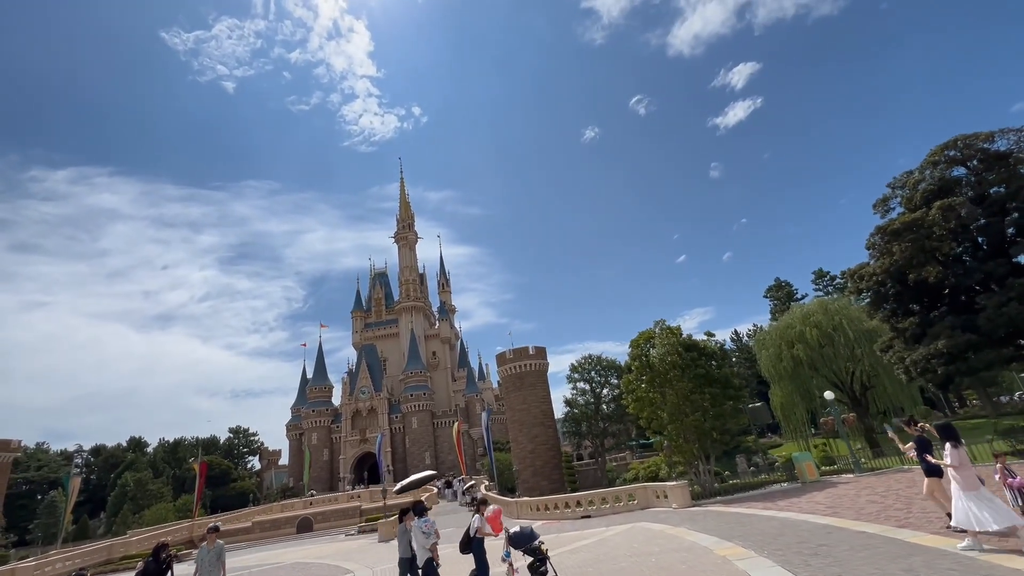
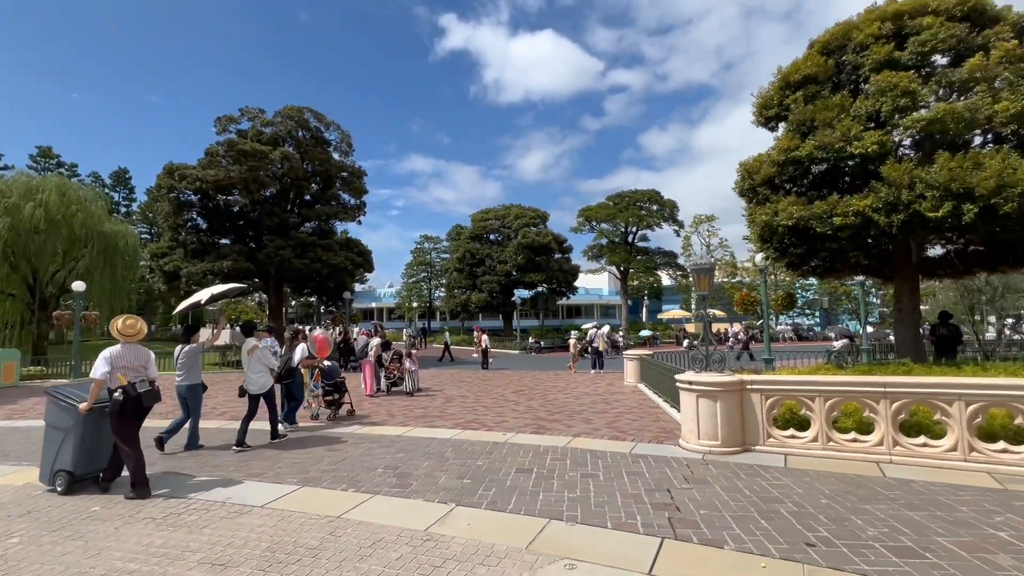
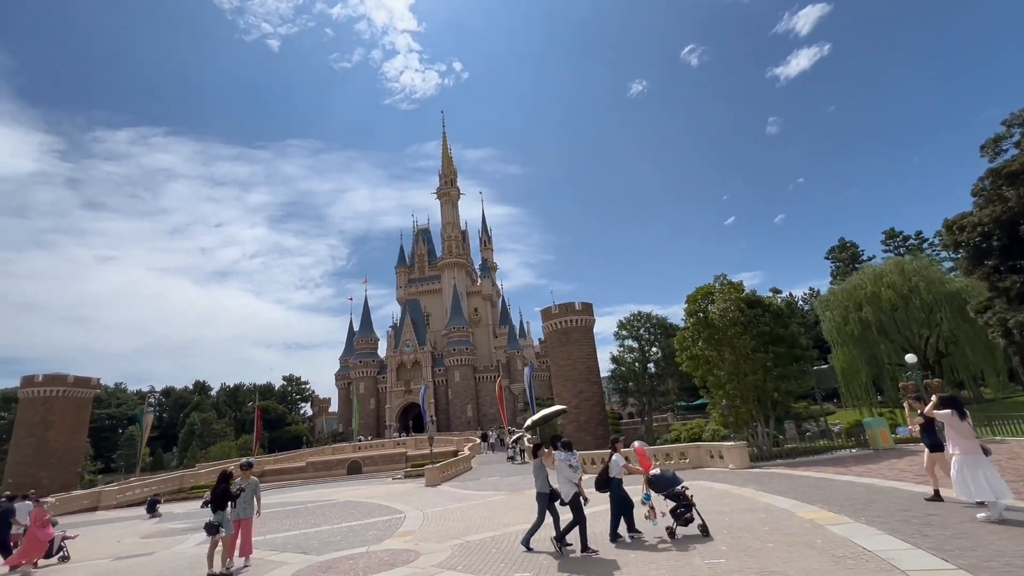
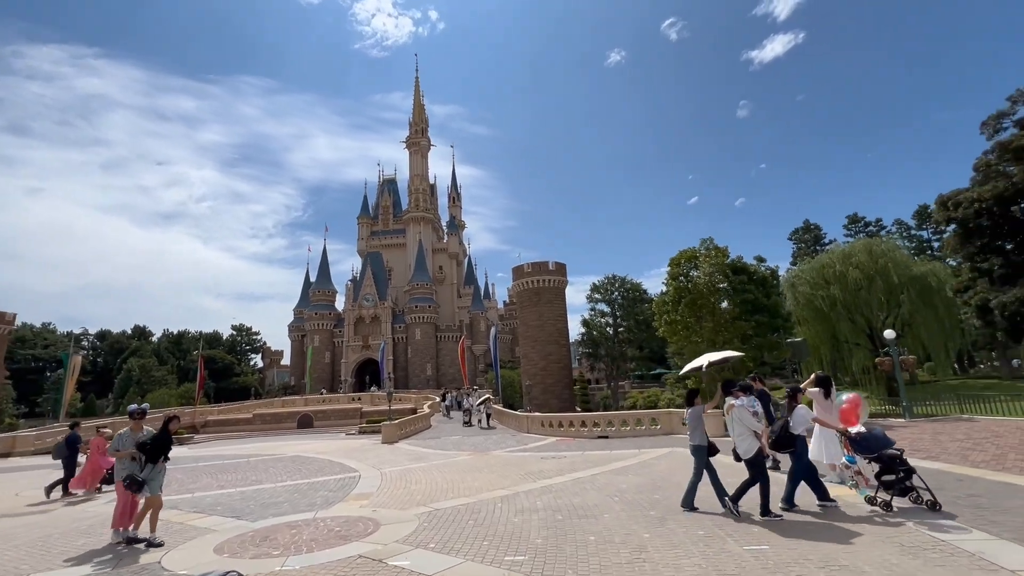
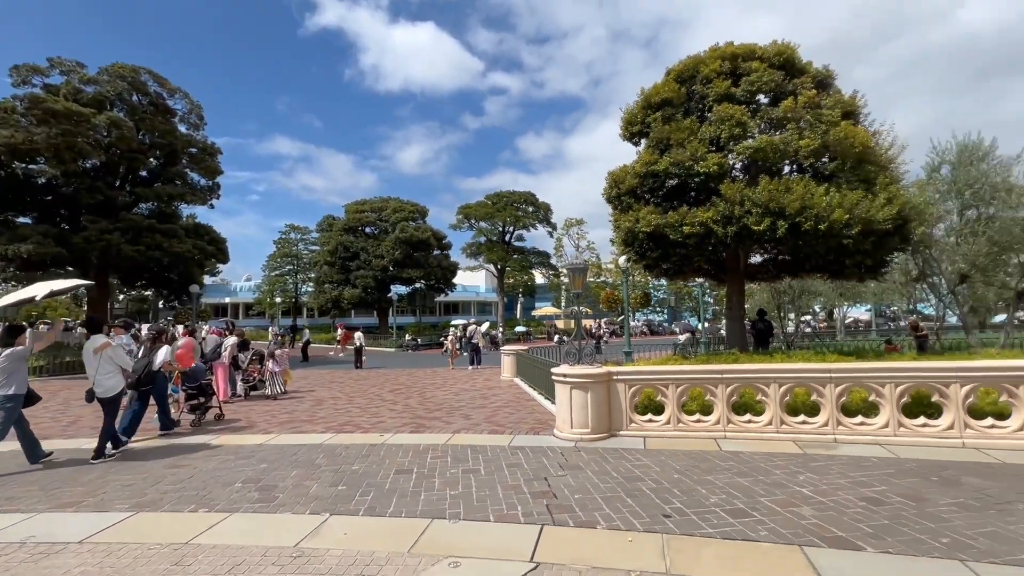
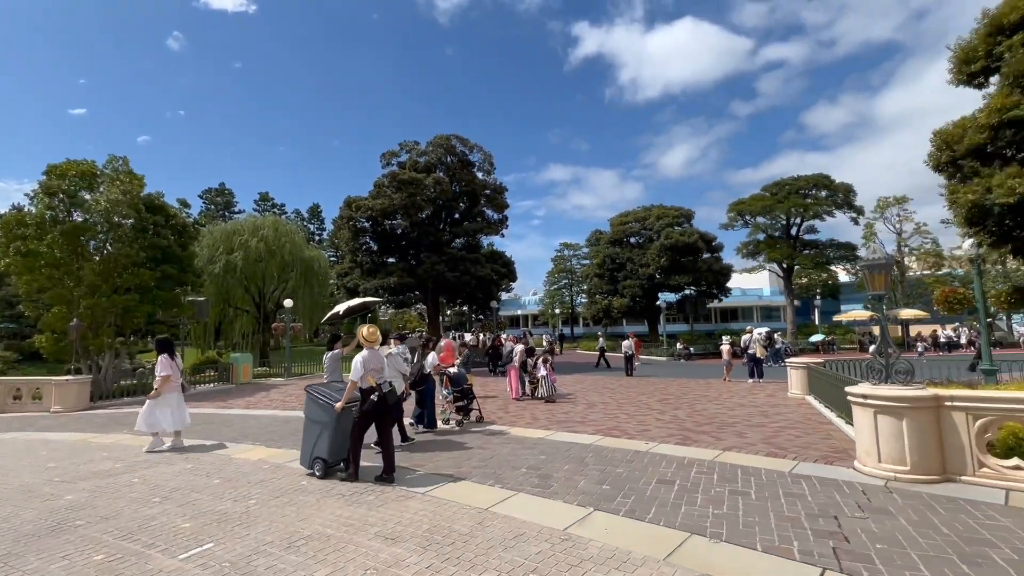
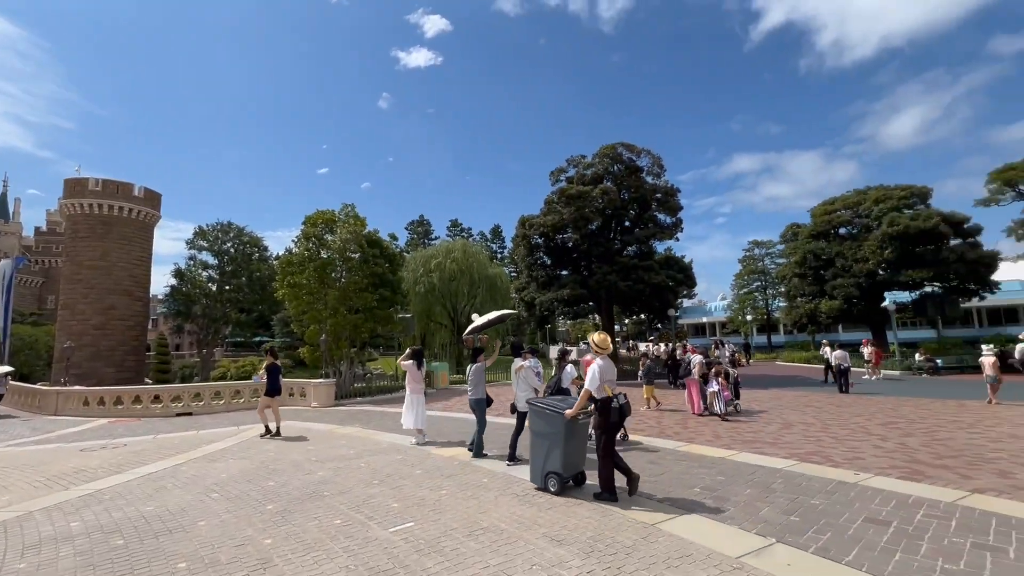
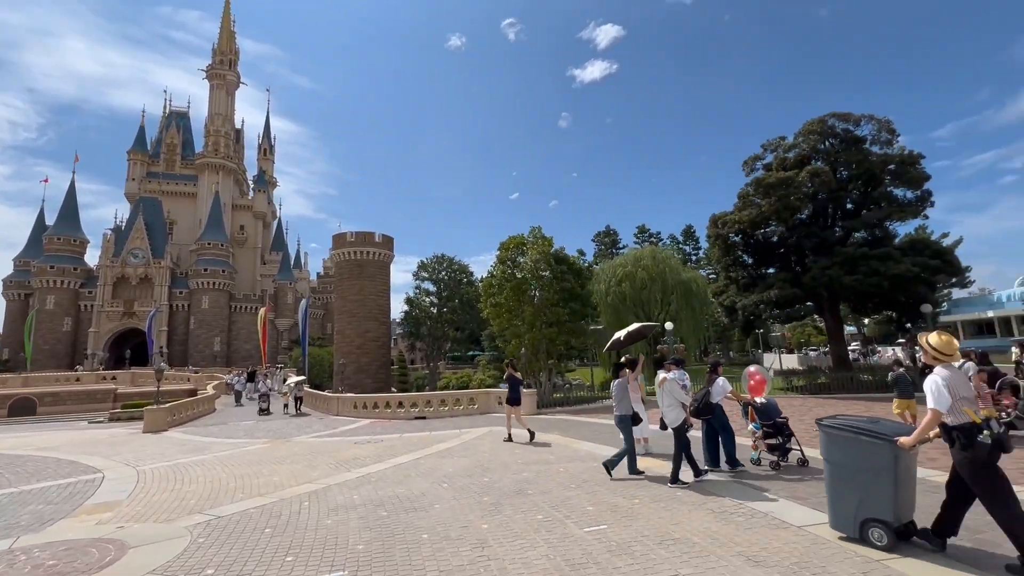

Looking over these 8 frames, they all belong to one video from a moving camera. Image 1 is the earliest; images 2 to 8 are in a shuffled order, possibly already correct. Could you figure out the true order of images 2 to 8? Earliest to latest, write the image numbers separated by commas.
3, 4, 8, 7, 6, 2, 5
